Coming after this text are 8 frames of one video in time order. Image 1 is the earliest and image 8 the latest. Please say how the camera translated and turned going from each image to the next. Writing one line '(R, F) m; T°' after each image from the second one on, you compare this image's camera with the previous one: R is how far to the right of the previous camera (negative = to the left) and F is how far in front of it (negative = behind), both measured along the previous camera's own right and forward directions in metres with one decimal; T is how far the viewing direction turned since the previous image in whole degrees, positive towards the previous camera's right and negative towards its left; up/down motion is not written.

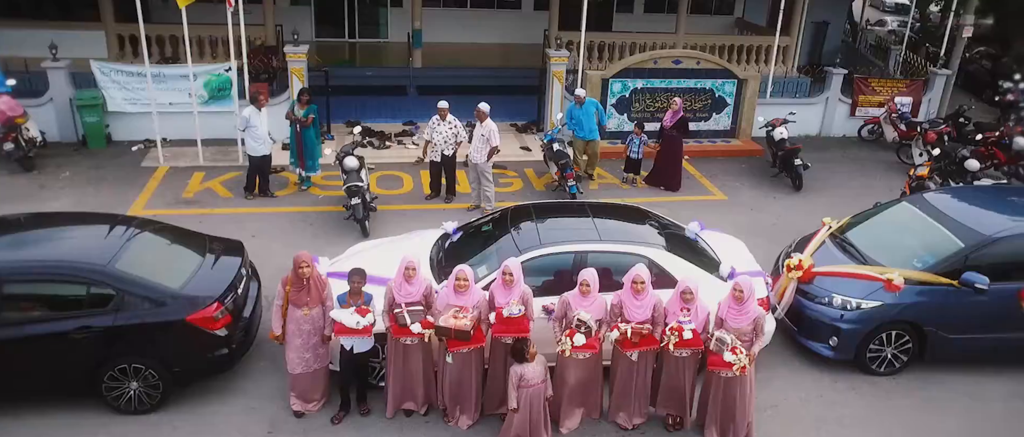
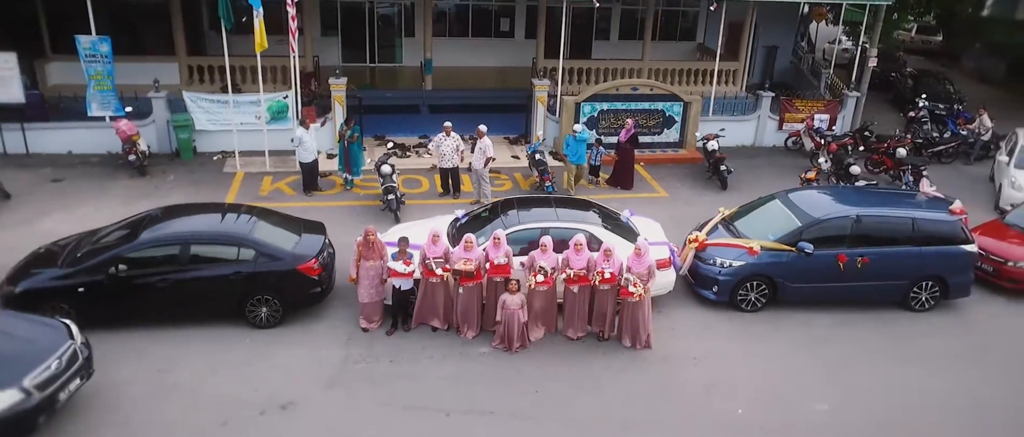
(+0.2, -3.0) m; 0°
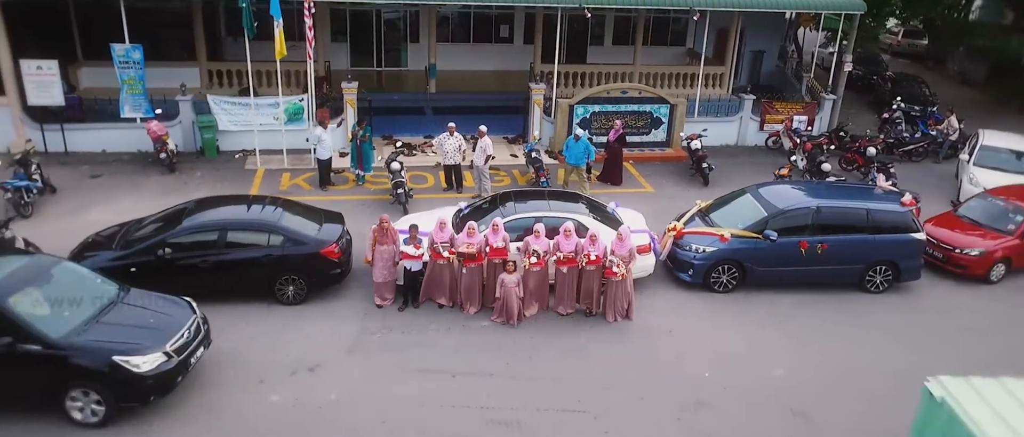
(0.0, -1.1) m; 0°
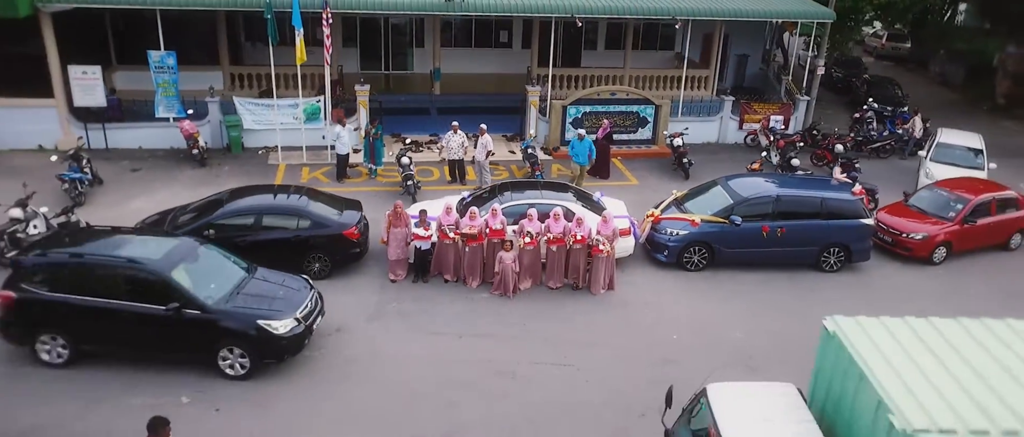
(+0.1, -1.4) m; 0°
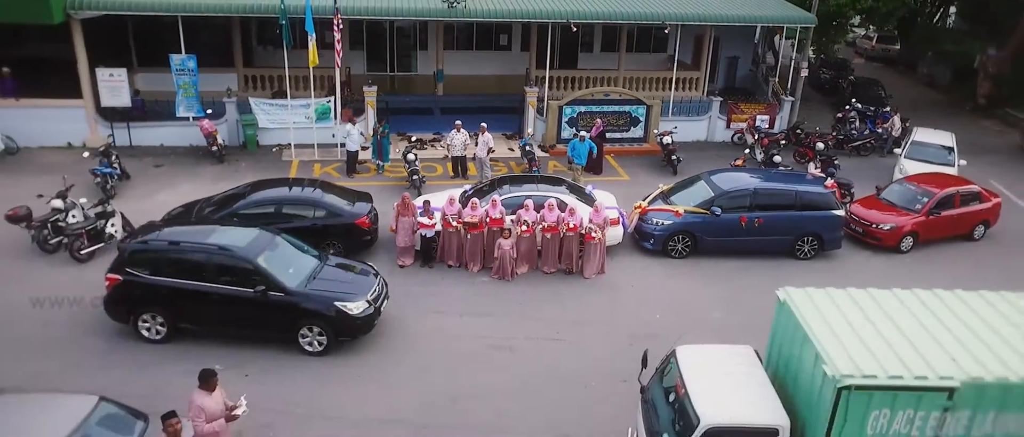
(+0.1, -1.0) m; 0°
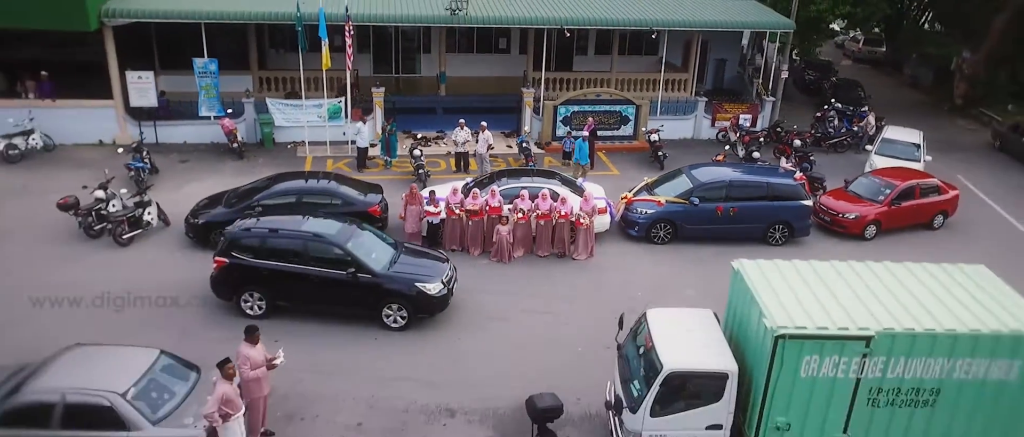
(+0.1, -1.2) m; 0°
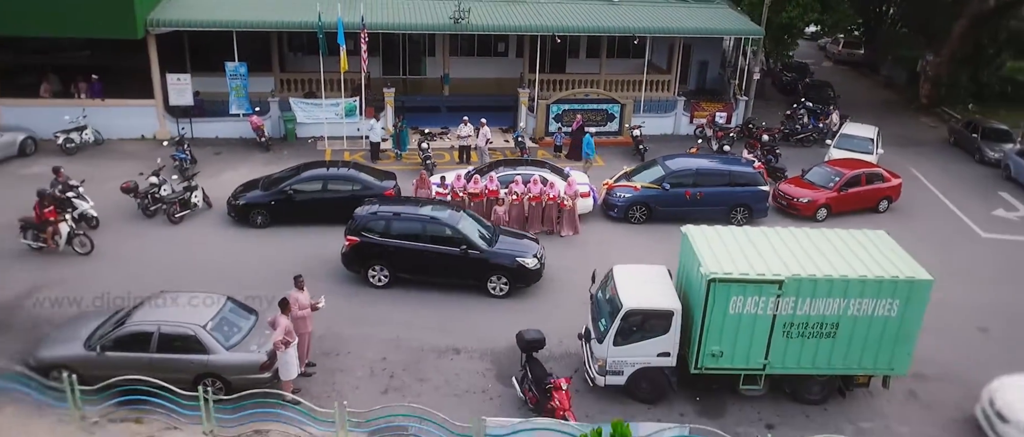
(+0.1, -2.1) m; 0°
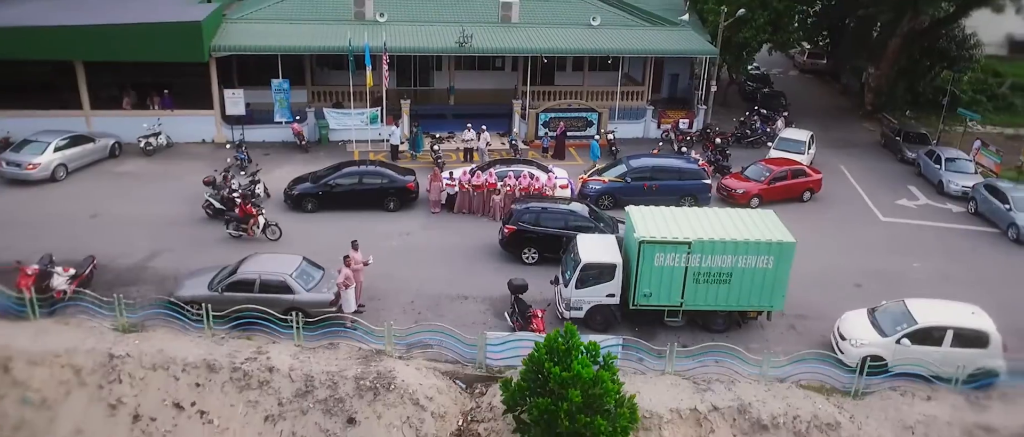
(+0.1, -4.0) m; 0°
